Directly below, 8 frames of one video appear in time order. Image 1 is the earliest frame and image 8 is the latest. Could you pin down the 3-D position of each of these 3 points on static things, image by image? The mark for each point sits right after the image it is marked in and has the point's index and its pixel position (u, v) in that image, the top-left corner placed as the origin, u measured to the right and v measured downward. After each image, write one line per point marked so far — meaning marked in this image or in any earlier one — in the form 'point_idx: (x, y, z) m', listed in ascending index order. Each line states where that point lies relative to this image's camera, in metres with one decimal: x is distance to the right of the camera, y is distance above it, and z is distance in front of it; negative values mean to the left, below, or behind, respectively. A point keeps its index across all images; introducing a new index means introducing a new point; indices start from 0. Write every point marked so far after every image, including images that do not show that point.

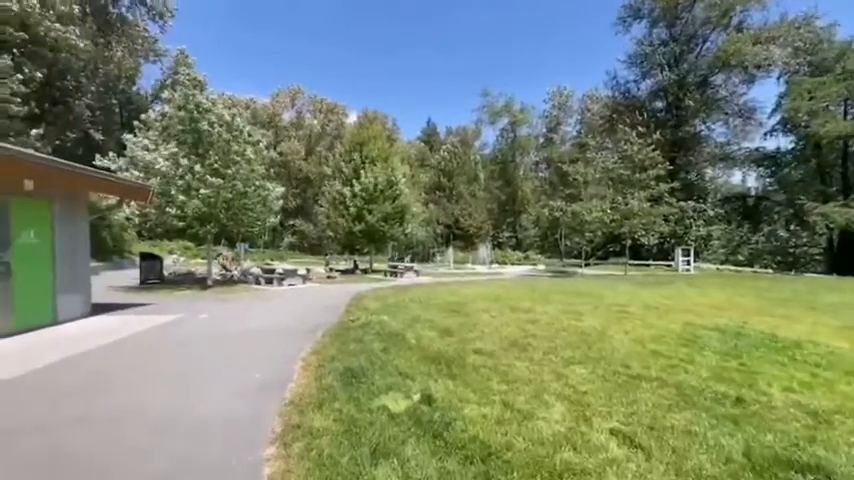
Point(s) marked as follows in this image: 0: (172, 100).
0: (-12.1, +6.8, +19.4) m
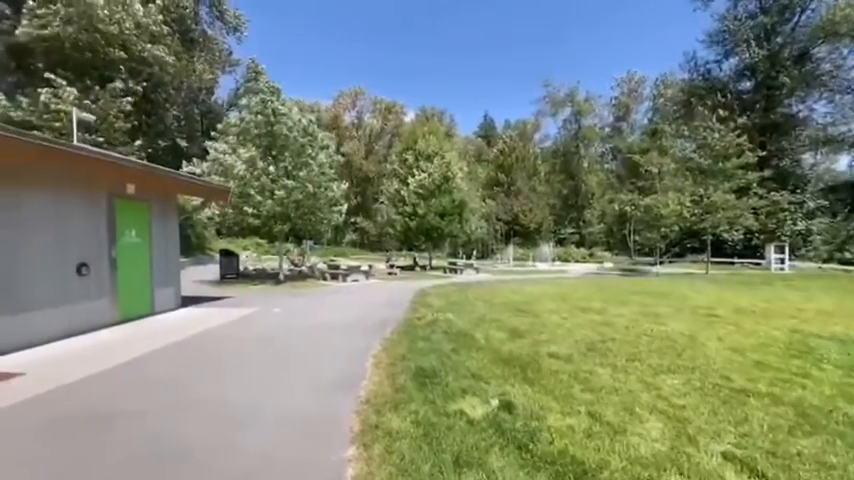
0: (-9.1, +6.9, +20.7) m
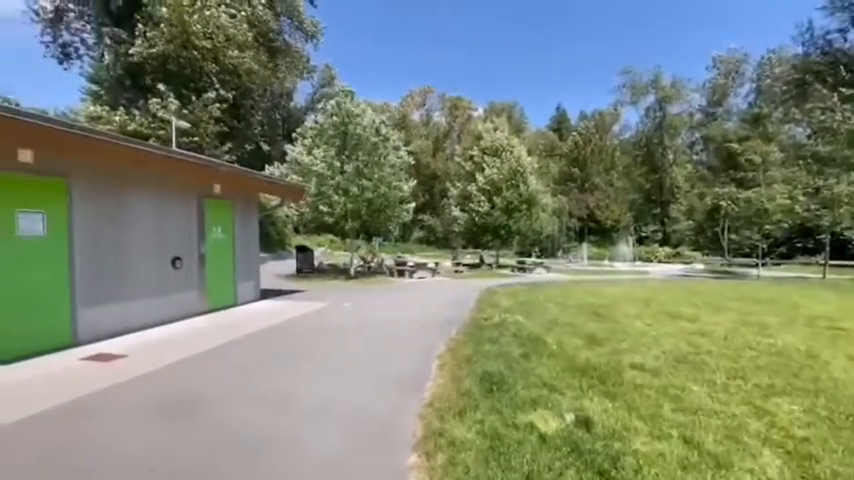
0: (-5.5, +7.1, +21.6) m
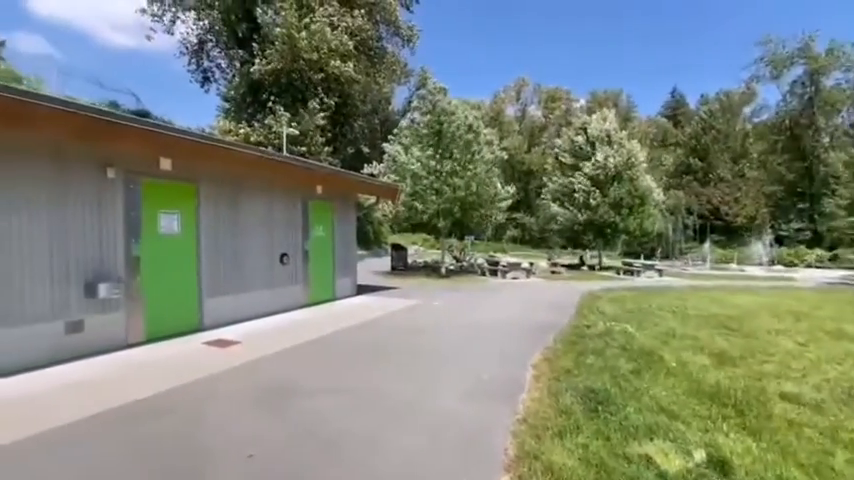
0: (-0.4, +7.2, +21.9) m
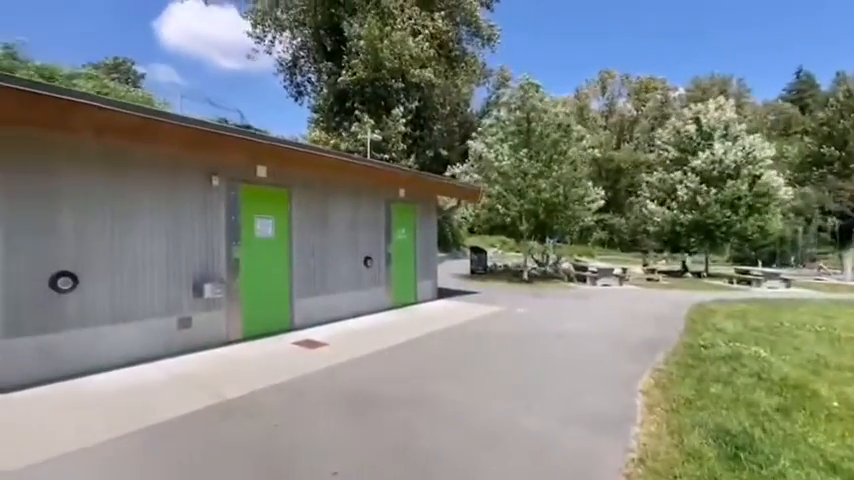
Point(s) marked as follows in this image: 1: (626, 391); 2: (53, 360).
0: (+3.9, +7.0, +21.2) m
1: (+2.7, -2.1, +5.5) m
2: (-5.3, -1.7, +5.7) m
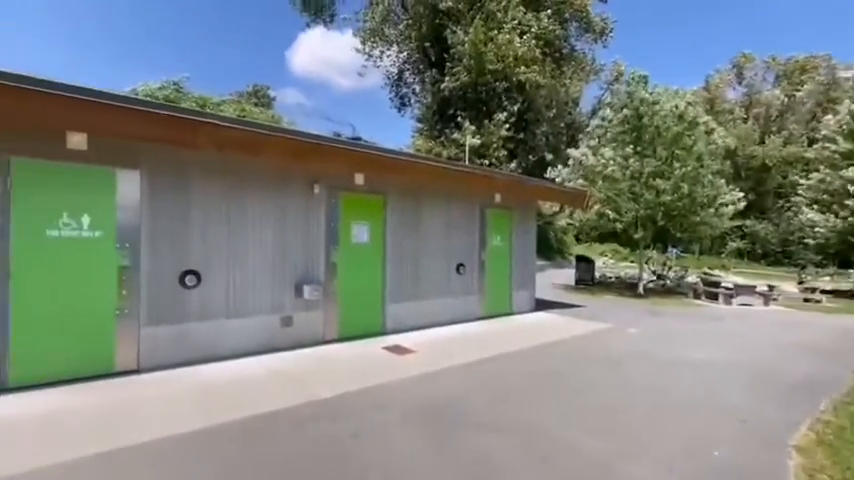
0: (+9.0, +6.6, +19.3) m
1: (+3.7, -2.2, +4.3) m
2: (-4.0, -1.7, +6.5) m
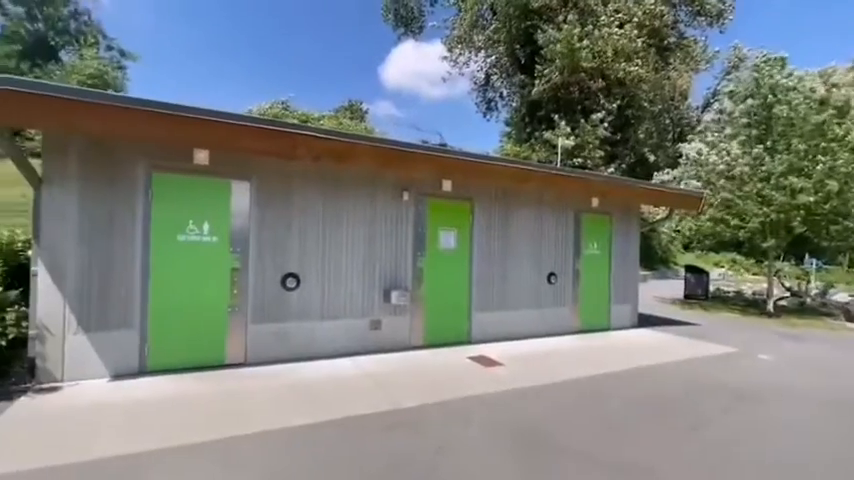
0: (+12.9, +6.2, +16.9) m
1: (+4.5, -2.3, +3.2) m
2: (-2.6, -1.8, +7.0) m
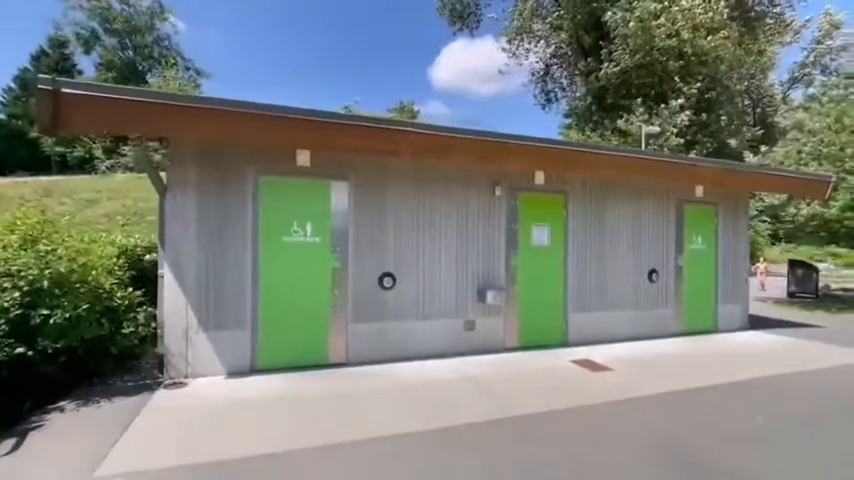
0: (+15.7, +6.6, +14.7) m
1: (+5.7, -2.2, +2.2) m
2: (-0.8, -1.8, +7.0) m
